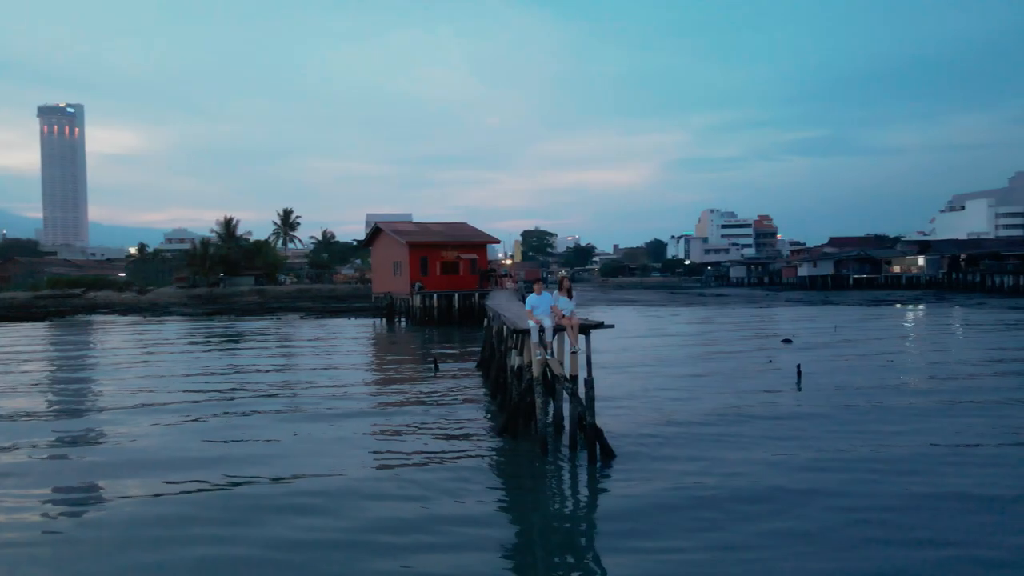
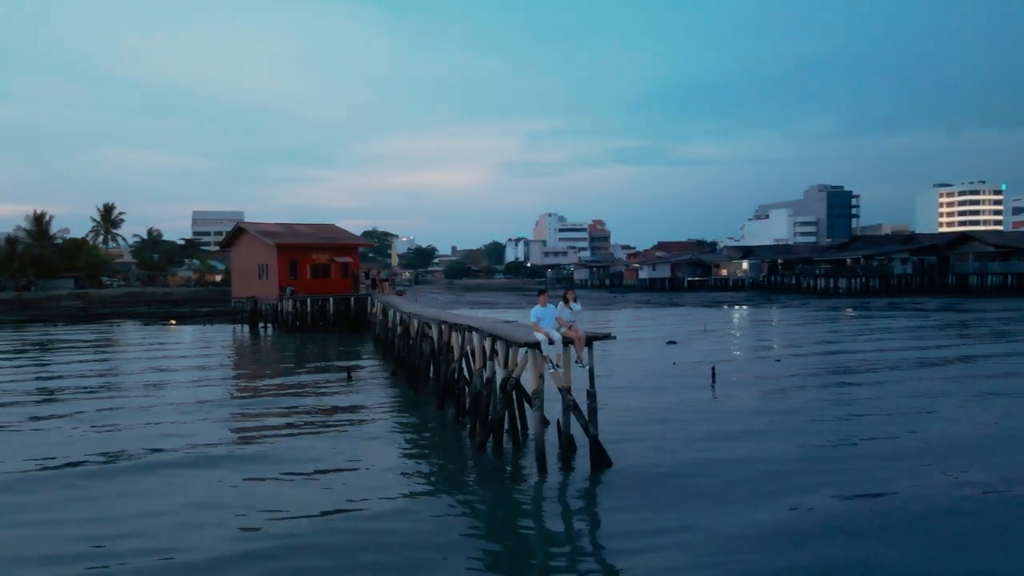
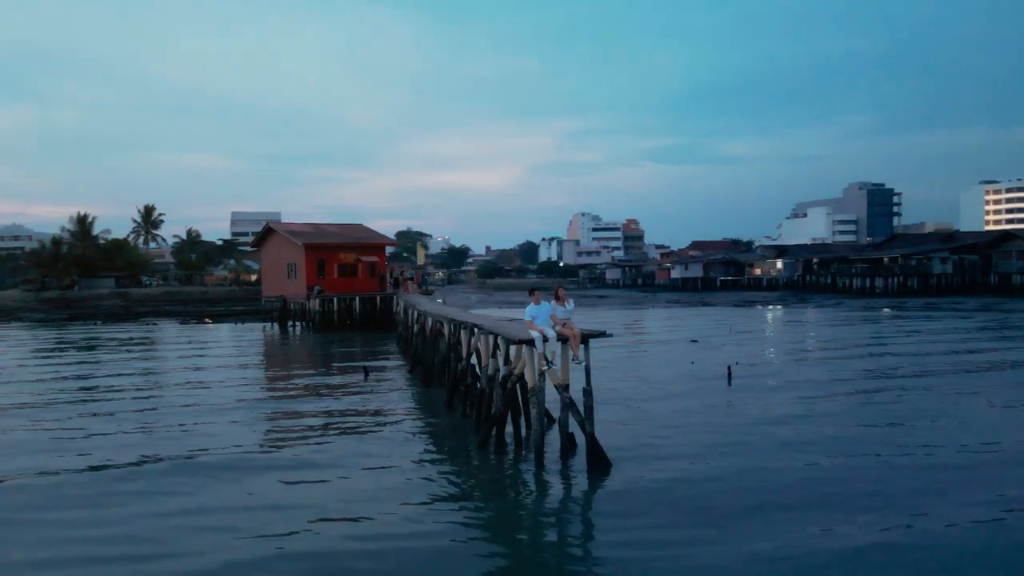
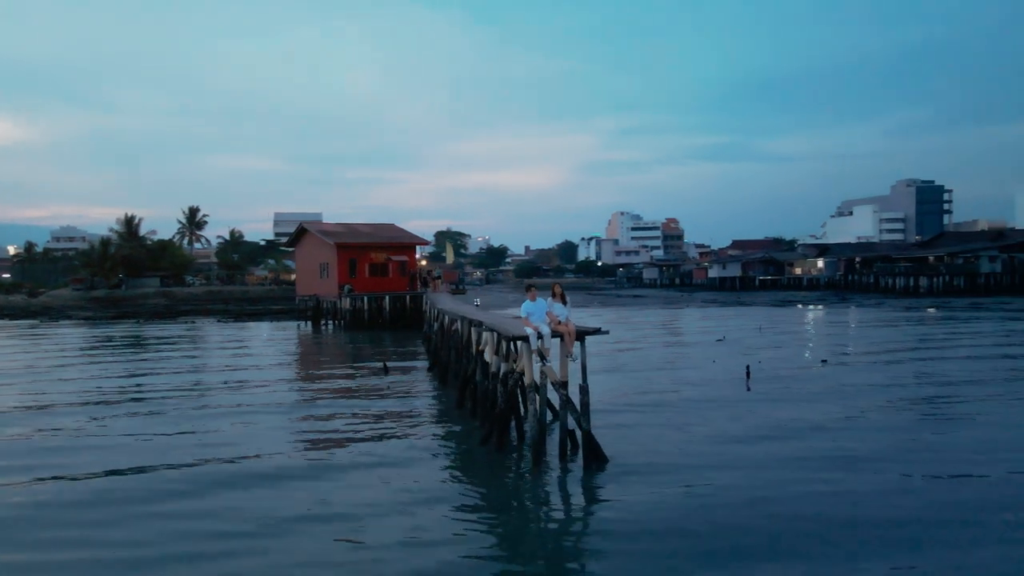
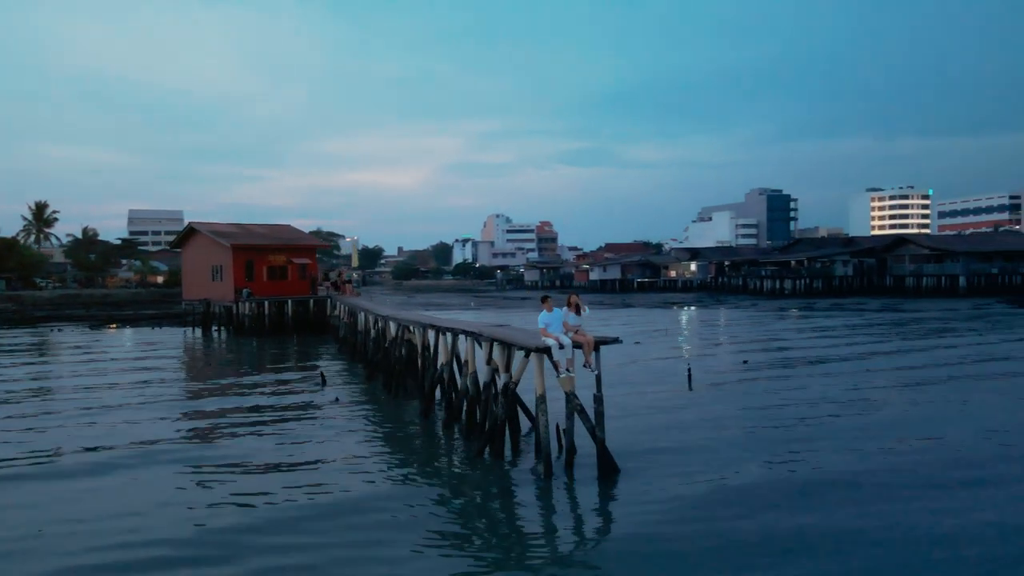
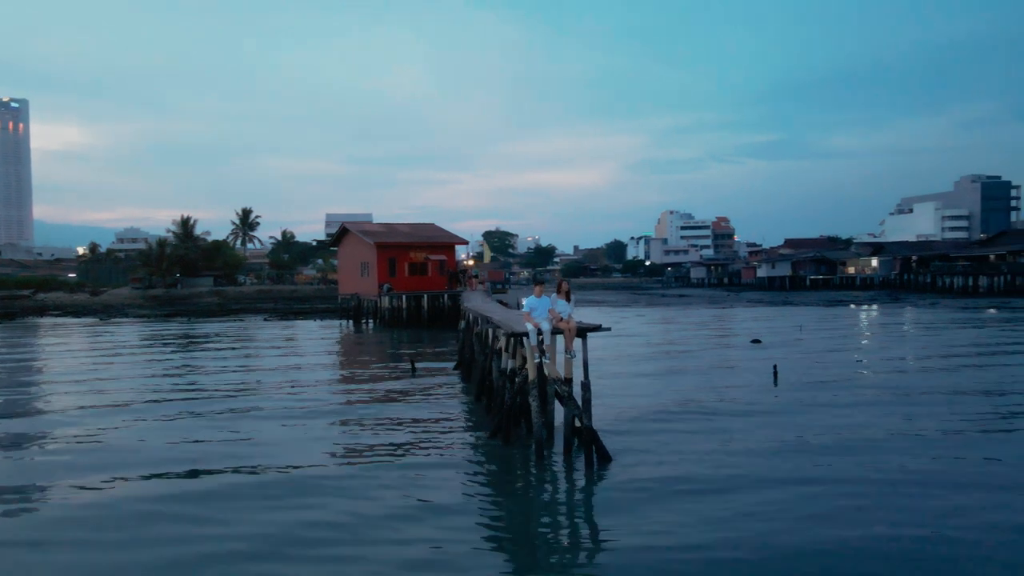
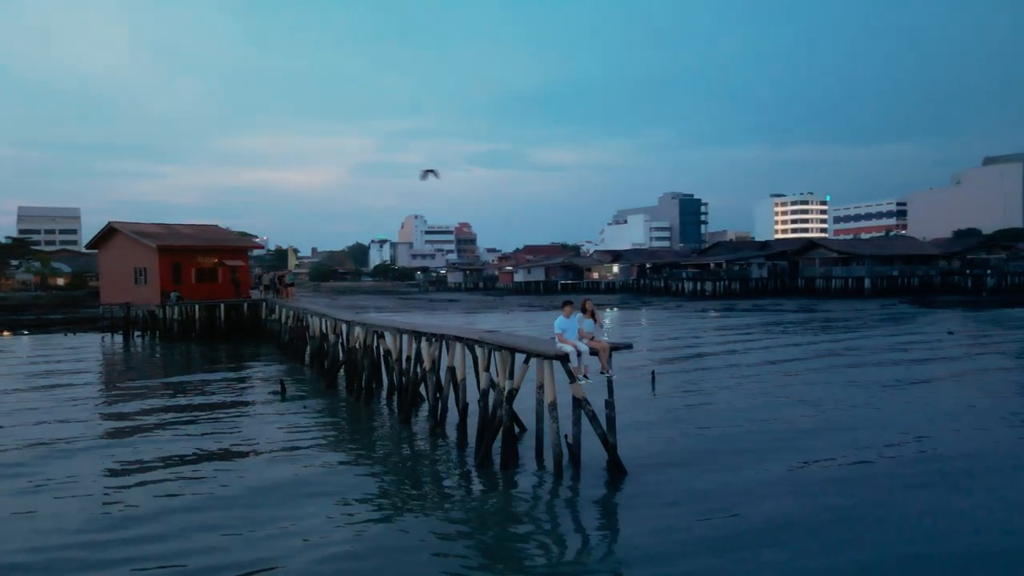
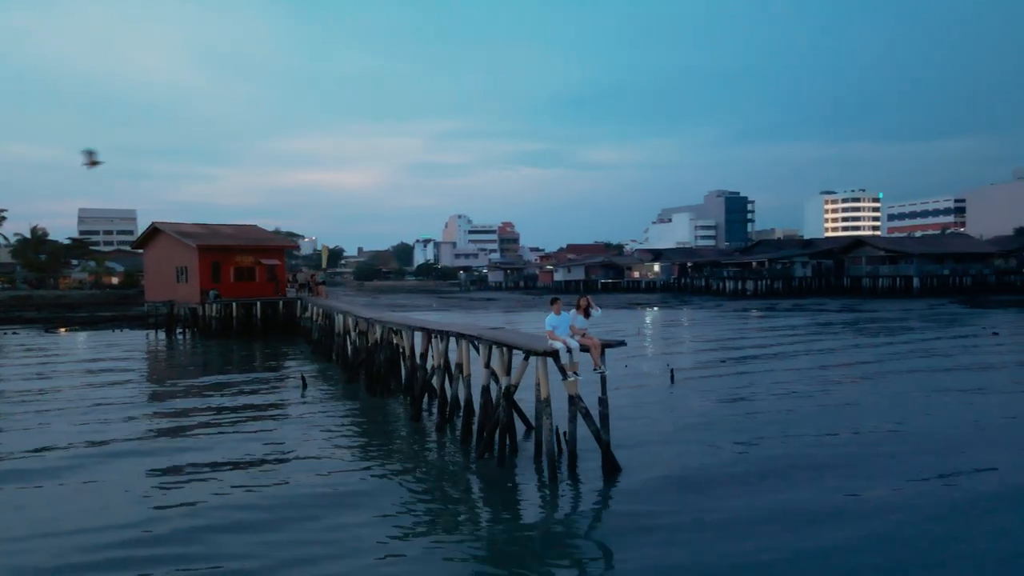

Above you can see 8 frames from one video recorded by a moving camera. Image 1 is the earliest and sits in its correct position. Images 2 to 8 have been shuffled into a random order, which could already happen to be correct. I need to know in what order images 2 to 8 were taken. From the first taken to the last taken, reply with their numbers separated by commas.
6, 4, 3, 2, 5, 8, 7
